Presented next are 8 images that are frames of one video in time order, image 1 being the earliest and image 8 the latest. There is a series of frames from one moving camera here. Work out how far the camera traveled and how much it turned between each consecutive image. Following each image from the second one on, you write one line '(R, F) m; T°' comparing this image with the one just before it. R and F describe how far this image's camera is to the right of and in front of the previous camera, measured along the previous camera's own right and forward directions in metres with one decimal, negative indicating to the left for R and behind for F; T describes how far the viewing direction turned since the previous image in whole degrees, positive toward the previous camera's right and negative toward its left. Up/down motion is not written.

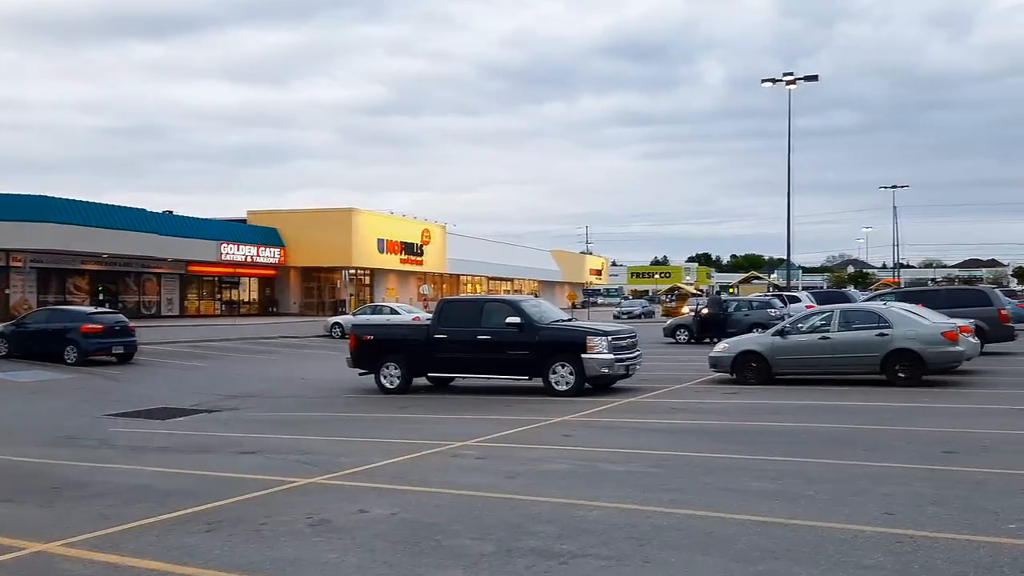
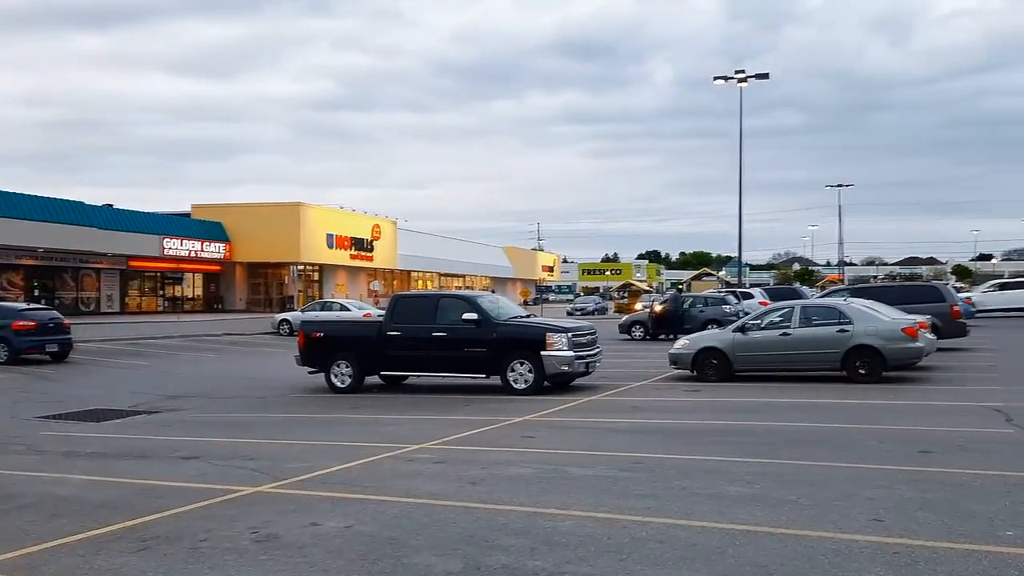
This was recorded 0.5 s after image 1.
(-0.1, +0.5) m; +3°
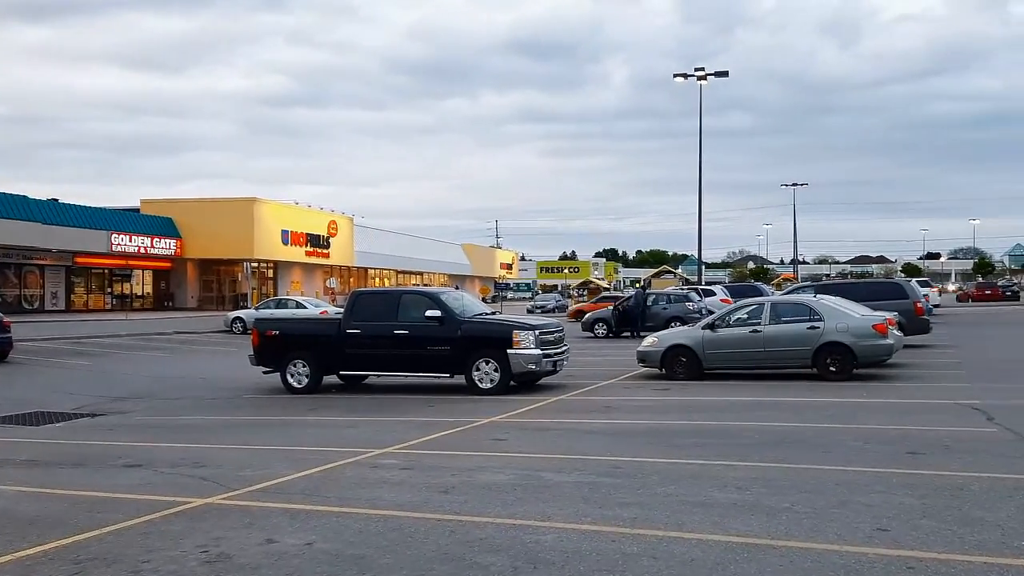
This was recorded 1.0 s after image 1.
(-0.1, +0.6) m; +3°
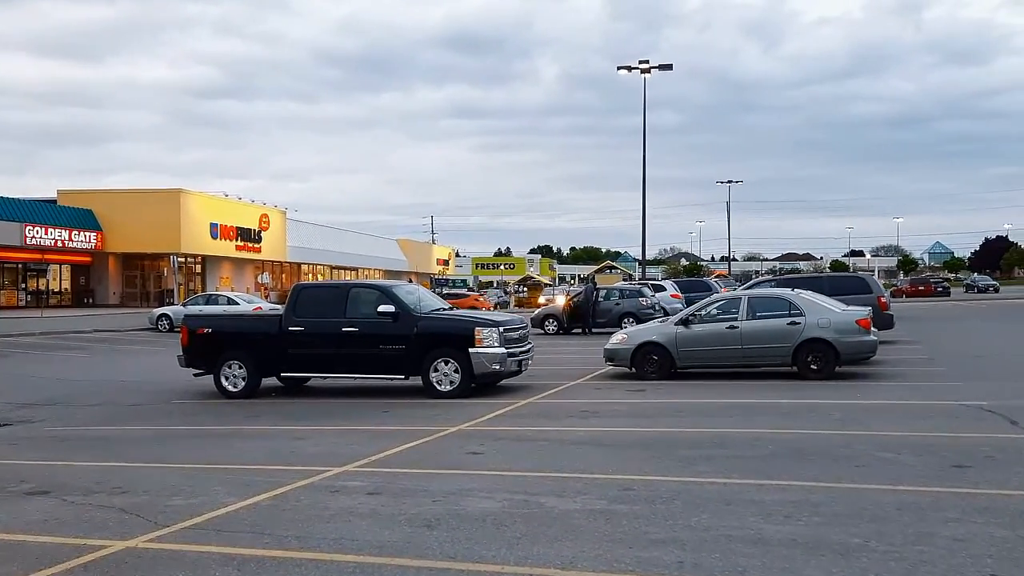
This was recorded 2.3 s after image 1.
(-0.5, +1.4) m; +4°
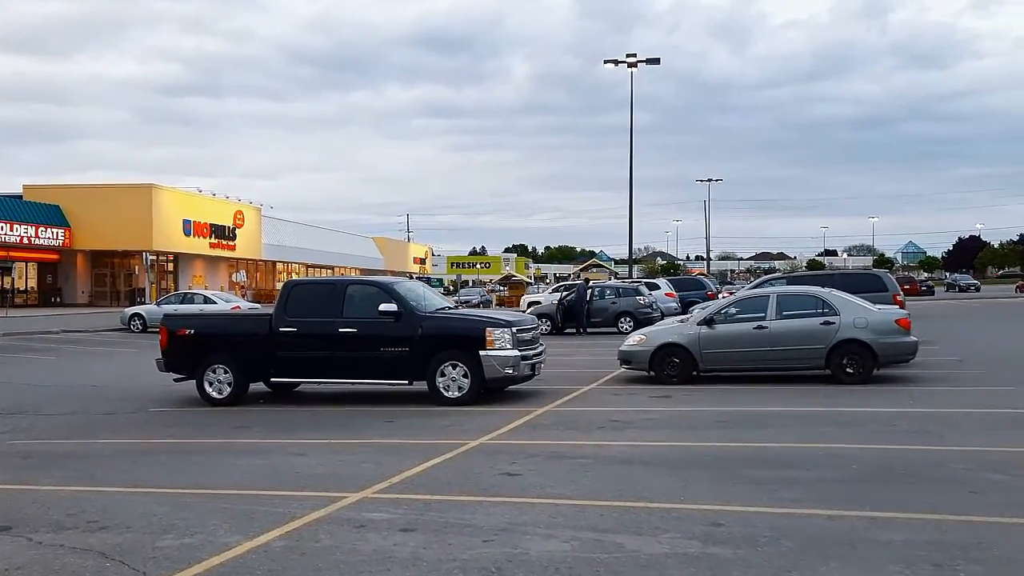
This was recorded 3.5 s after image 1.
(-0.6, +1.2) m; +2°
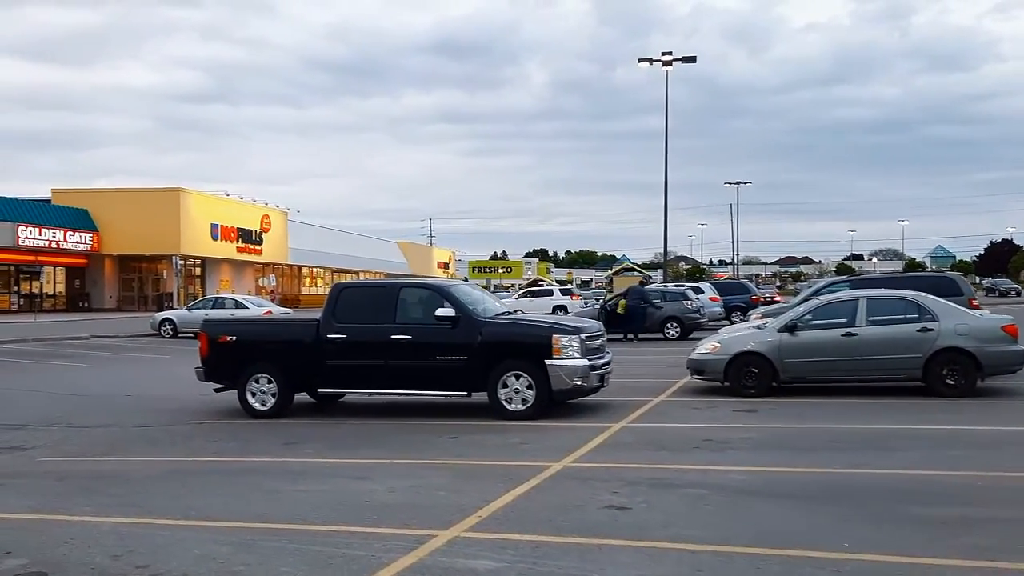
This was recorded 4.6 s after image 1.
(-0.7, +1.1) m; -1°
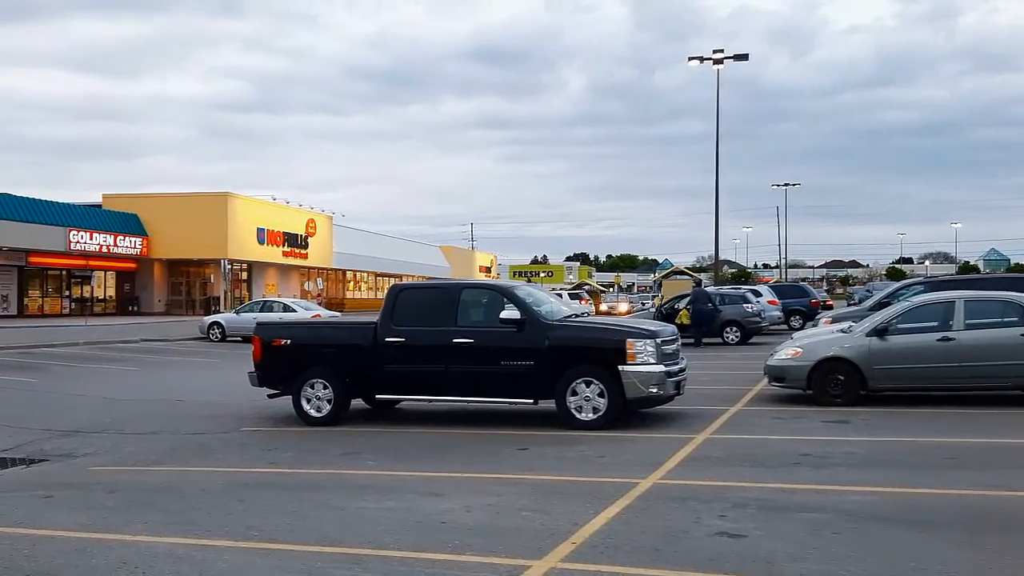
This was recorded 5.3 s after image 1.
(-0.4, +0.7) m; -3°
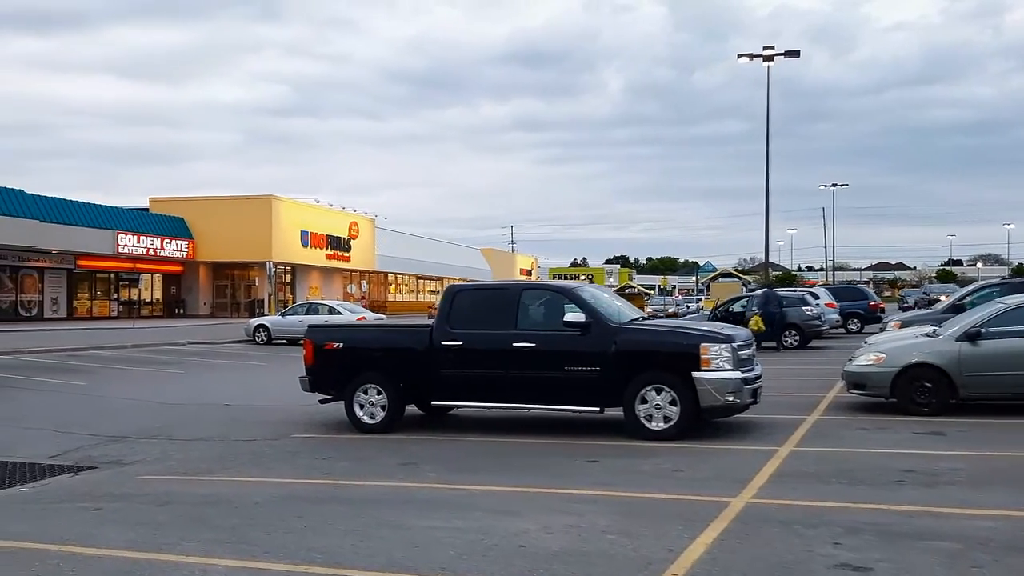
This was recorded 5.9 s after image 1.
(-0.3, +0.6) m; -3°
